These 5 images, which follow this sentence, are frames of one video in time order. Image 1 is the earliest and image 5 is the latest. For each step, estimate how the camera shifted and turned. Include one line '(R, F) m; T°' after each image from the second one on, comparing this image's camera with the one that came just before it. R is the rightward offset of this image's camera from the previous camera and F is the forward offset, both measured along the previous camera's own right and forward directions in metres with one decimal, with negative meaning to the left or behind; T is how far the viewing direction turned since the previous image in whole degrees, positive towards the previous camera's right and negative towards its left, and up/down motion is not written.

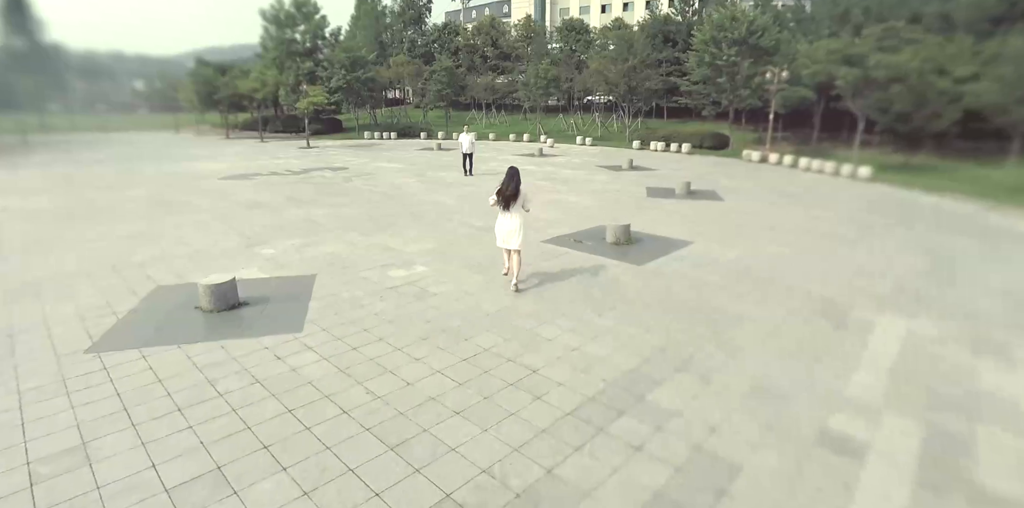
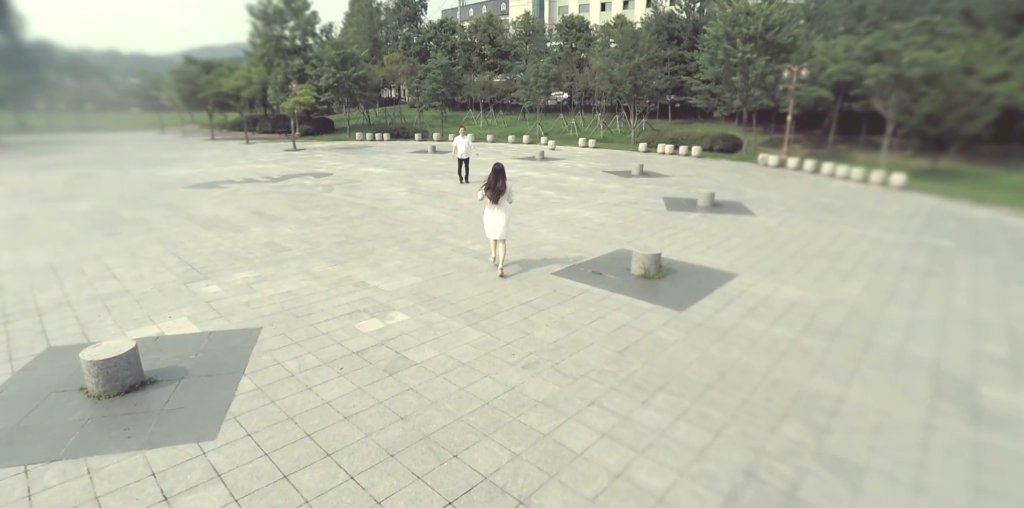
(-0.1, +1.6) m; 0°
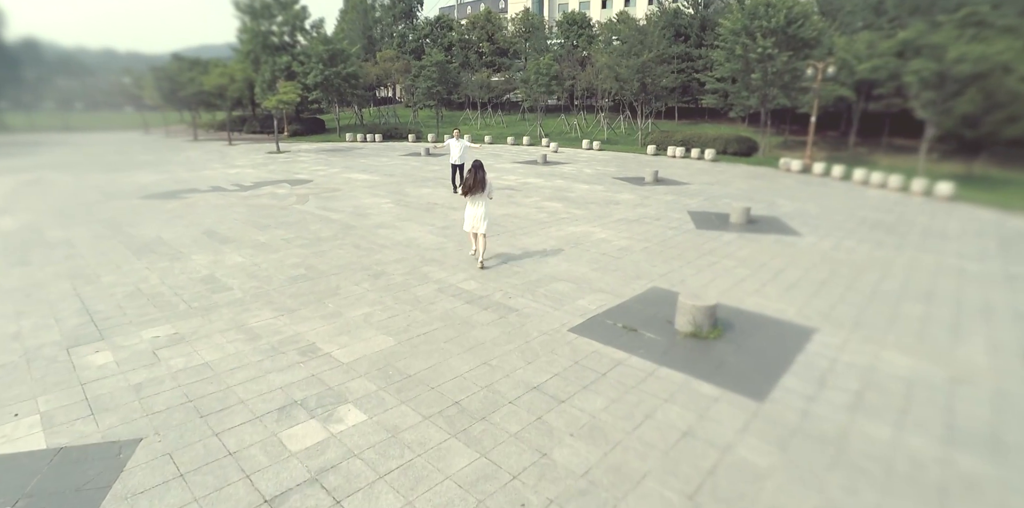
(-0.1, +1.7) m; 0°
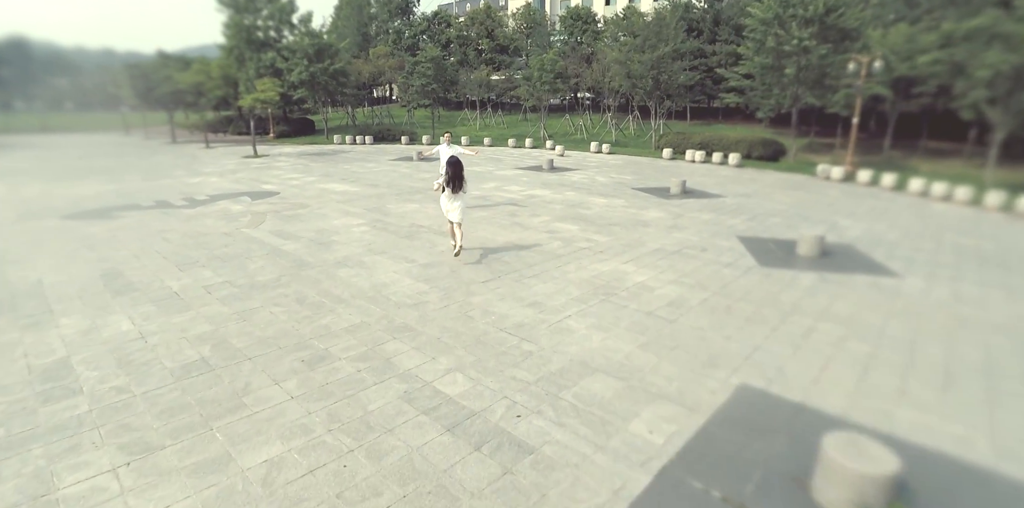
(-0.1, +2.3) m; 0°
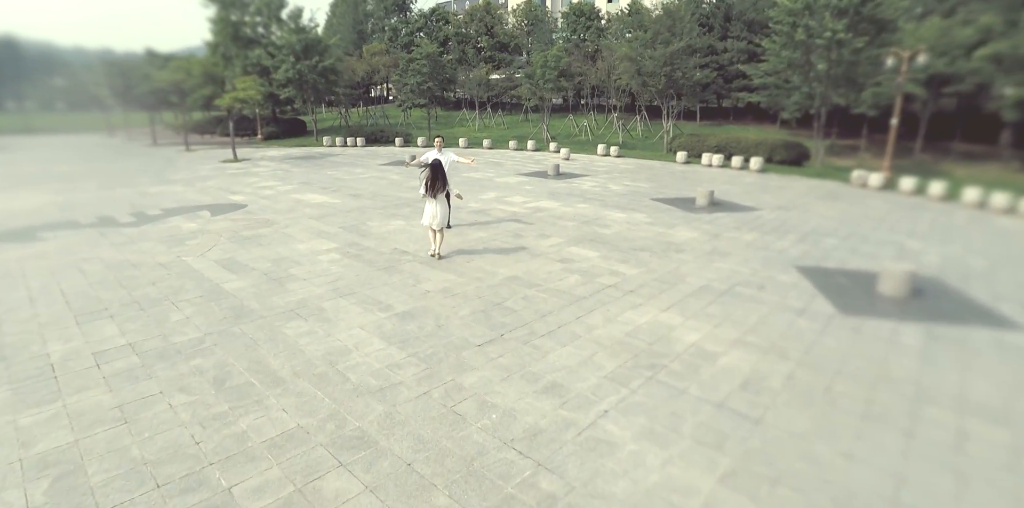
(-0.1, +1.7) m; 0°
